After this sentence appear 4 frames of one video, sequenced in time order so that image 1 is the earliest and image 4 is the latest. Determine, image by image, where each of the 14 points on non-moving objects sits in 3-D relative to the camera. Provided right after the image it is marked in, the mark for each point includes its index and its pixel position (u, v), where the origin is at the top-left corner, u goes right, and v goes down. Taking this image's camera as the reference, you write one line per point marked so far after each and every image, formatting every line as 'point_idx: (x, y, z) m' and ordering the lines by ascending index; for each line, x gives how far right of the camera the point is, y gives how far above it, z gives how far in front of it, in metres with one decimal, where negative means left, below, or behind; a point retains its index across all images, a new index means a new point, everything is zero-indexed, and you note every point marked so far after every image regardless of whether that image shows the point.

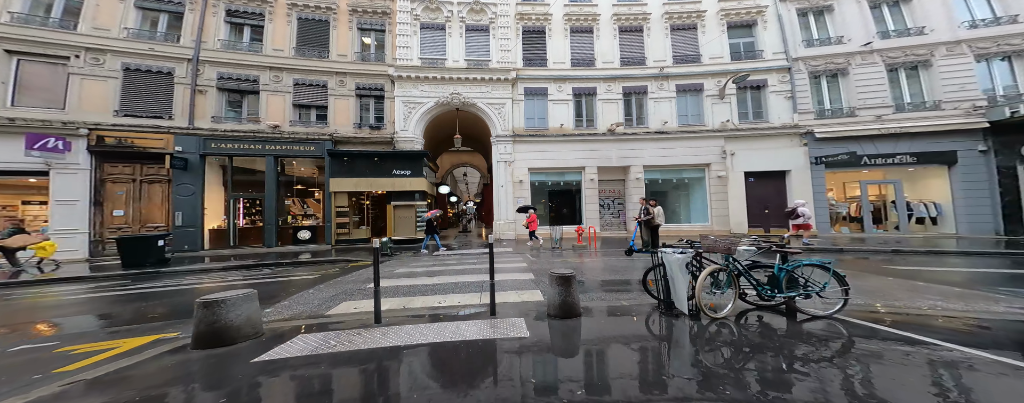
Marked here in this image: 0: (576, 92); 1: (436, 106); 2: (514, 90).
0: (+2.8, +4.8, +12.4) m
1: (-3.2, +4.0, +11.7) m
2: (+0.1, +4.9, +12.5) m
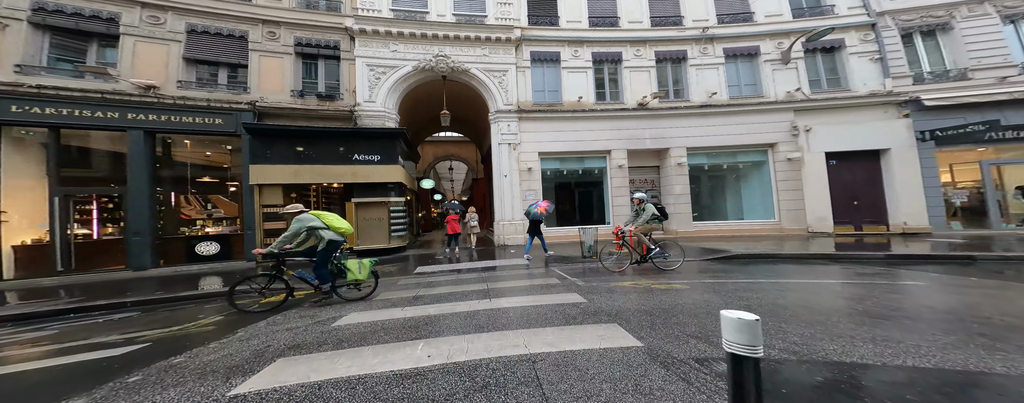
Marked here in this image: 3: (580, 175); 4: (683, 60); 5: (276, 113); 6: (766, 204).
0: (+2.9, +5.0, +9.7) m
1: (-3.0, +4.1, +8.7) m
2: (+0.2, +5.1, +9.7) m
3: (+2.4, +0.9, +9.8) m
4: (+5.8, +4.8, +9.4) m
5: (-6.2, +2.3, +7.2) m
6: (+7.7, -0.1, +8.4) m
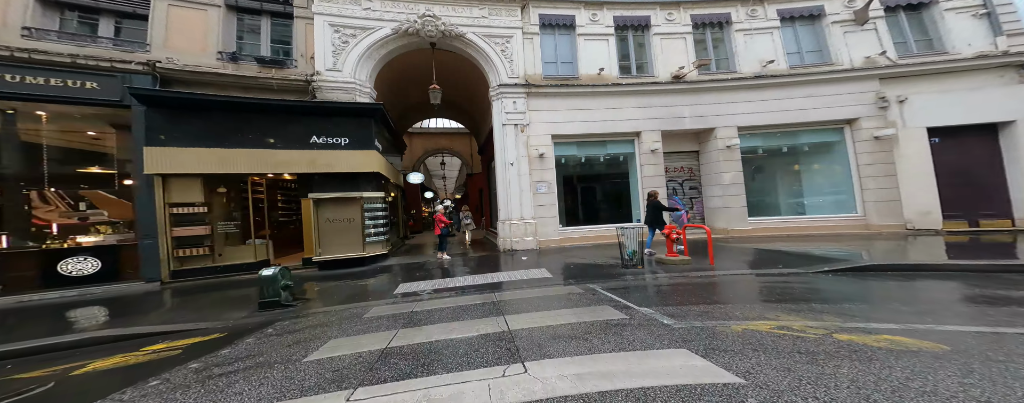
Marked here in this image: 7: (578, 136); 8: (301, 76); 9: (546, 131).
0: (+3.1, +5.2, +8.0) m
1: (-2.9, +4.2, +6.8) m
2: (+0.4, +5.3, +7.8) m
3: (+2.6, +1.1, +8.0) m
4: (+5.9, +5.0, +7.7) m
5: (-6.0, +2.3, +5.2) m
6: (+7.9, +0.2, +6.7) m
7: (+1.9, +1.9, +7.8) m
8: (-4.4, +2.7, +5.8) m
9: (+0.9, +2.0, +7.7) m
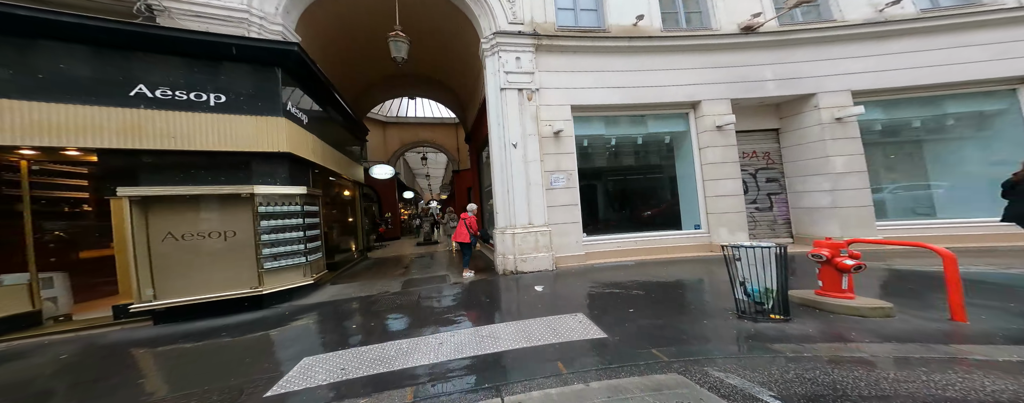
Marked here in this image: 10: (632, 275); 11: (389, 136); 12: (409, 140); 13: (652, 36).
0: (+3.1, +5.2, +5.7) m
1: (-2.8, +4.2, +4.2) m
2: (+0.4, +5.3, +5.4) m
3: (+2.6, +1.1, +5.7) m
4: (+6.0, +5.0, +5.6) m
5: (-5.8, +2.3, +2.5) m
6: (+8.0, +0.2, +4.7) m
7: (+1.9, +1.9, +5.5) m
8: (-4.2, +2.7, +3.2) m
9: (+1.0, +2.0, +5.3) m
10: (+2.1, -1.2, +4.6) m
11: (-8.1, +4.3, +18.0) m
12: (-6.9, +4.1, +18.4) m
13: (+2.8, +3.3, +5.4) m
